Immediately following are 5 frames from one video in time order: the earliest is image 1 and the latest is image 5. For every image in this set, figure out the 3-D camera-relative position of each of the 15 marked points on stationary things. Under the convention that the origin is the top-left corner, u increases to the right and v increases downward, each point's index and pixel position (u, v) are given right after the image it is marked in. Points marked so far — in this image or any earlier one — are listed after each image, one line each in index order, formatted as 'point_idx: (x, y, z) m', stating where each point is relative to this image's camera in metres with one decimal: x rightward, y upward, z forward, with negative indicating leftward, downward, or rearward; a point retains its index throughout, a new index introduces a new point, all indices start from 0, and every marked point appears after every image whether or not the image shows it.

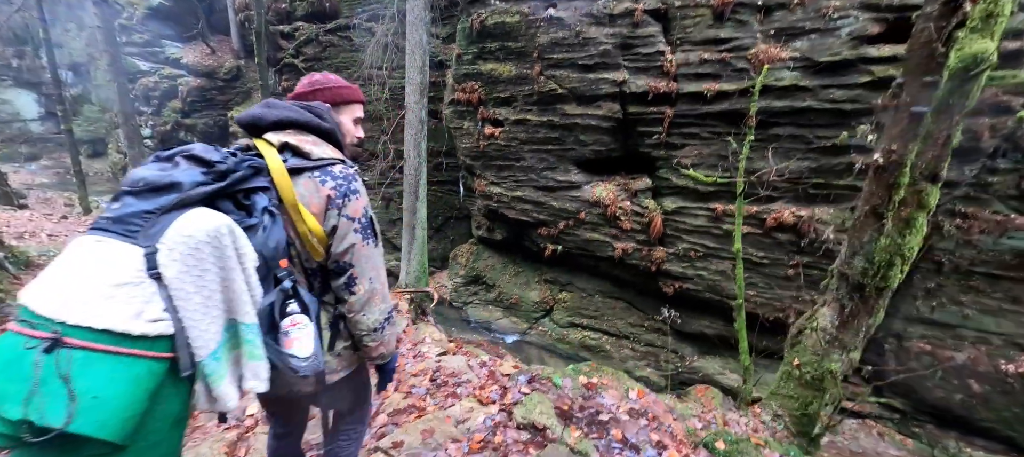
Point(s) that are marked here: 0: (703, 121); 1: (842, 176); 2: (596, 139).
0: (+4.1, +2.3, +8.2) m
1: (+6.3, +1.0, +7.3) m
2: (+2.1, +2.2, +9.5) m
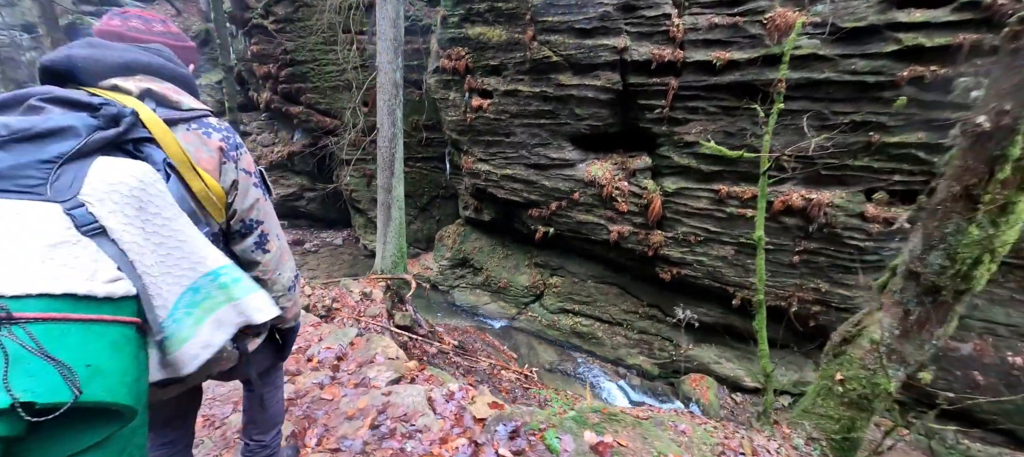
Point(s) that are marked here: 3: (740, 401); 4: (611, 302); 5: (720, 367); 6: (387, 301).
0: (+3.9, +2.6, +7.5) m
1: (+6.1, +1.3, +6.8) m
2: (+1.8, +2.6, +8.7) m
3: (+4.6, -3.5, +7.9) m
4: (+2.6, -1.9, +9.9) m
5: (+4.5, -3.0, +8.4) m
6: (-1.9, -1.1, +5.9) m
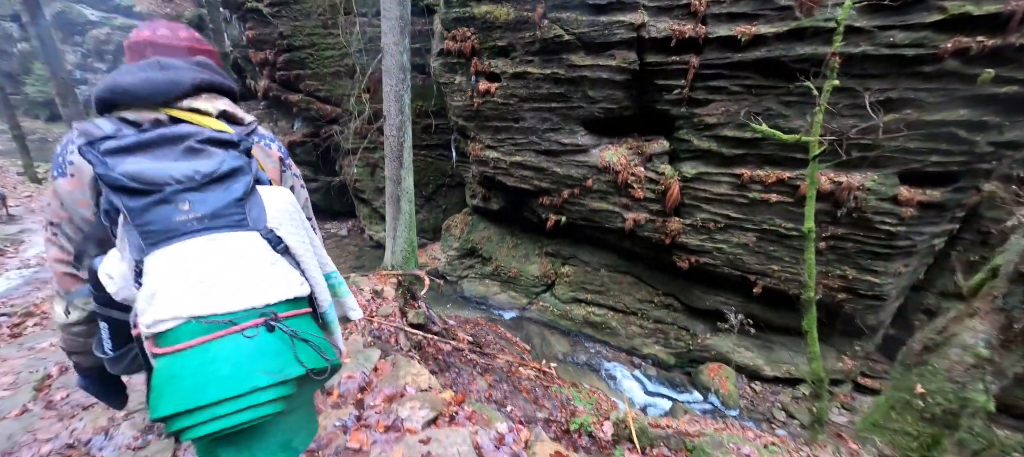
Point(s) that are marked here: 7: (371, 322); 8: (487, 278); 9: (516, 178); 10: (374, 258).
0: (+4.1, +2.9, +7.1) m
1: (+6.3, +1.5, +6.4) m
2: (+2.0, +2.9, +8.3) m
3: (+4.9, -3.2, +7.7) m
4: (+2.9, -1.6, +9.7) m
5: (+4.8, -2.7, +8.2) m
6: (-1.7, -1.0, +5.7) m
7: (-1.8, -1.2, +5.0) m
8: (-0.7, -1.5, +11.2) m
9: (+0.1, +1.3, +9.8) m
10: (-4.5, -1.0, +12.4) m
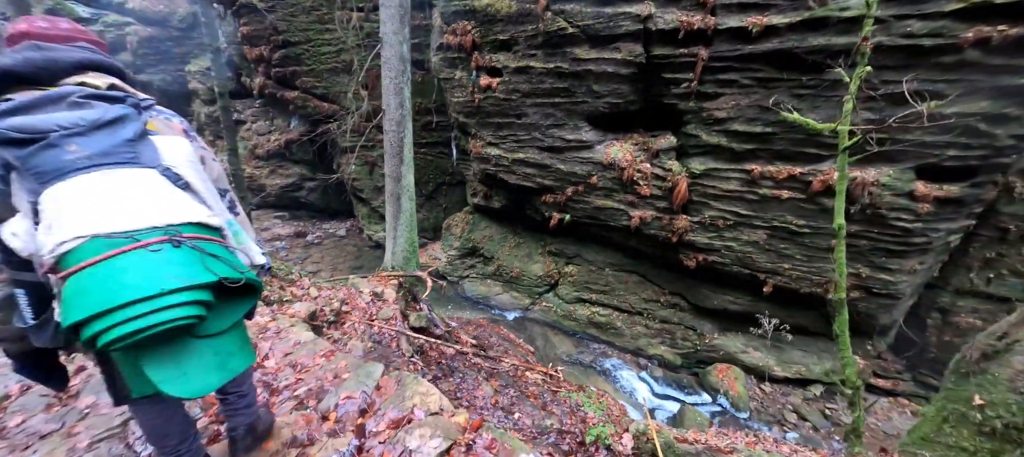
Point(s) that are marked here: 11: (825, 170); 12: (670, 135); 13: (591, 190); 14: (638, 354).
0: (+4.2, +2.9, +6.8) m
1: (+6.4, +1.6, +6.2) m
2: (+2.1, +2.9, +8.1) m
3: (+5.0, -3.2, +7.5) m
4: (+2.9, -1.5, +9.5) m
5: (+4.9, -2.7, +8.0) m
6: (-1.6, -1.0, +5.4) m
7: (-1.7, -1.2, +4.8) m
8: (-0.7, -1.4, +11.0) m
9: (+0.2, +1.3, +9.6) m
10: (-4.4, -1.0, +12.2) m
11: (+5.4, +1.0, +6.6) m
12: (+3.3, +1.9, +8.0) m
13: (+1.8, +0.9, +8.8) m
14: (+2.9, -2.9, +8.8) m
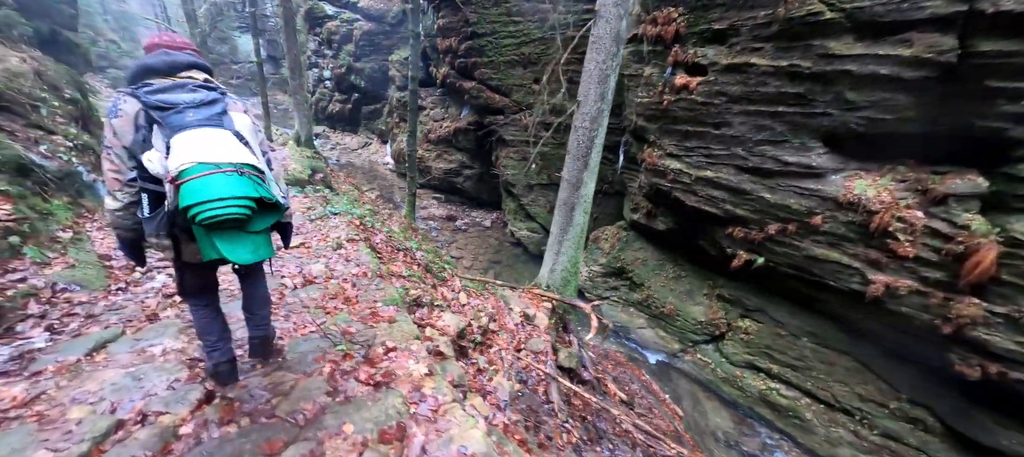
0: (+7.0, +1.6, +3.9) m
1: (+8.6, -0.1, +2.6) m
2: (+5.4, +1.9, +5.7) m
3: (+6.9, -4.6, +4.4) m
4: (+5.9, -2.7, +6.9) m
5: (+7.0, -4.1, +4.9) m
6: (+0.5, -1.2, +4.5) m
7: (+0.1, -1.3, +4.0) m
8: (+3.0, -2.0, +9.5) m
9: (+3.9, +0.6, +7.8) m
10: (0.0, -0.9, +11.8) m
11: (+7.7, -0.5, +3.3) m
12: (+6.3, +0.7, +5.3) m
13: (+5.0, -0.1, +6.5) m
14: (+5.4, -3.9, +6.3) m
